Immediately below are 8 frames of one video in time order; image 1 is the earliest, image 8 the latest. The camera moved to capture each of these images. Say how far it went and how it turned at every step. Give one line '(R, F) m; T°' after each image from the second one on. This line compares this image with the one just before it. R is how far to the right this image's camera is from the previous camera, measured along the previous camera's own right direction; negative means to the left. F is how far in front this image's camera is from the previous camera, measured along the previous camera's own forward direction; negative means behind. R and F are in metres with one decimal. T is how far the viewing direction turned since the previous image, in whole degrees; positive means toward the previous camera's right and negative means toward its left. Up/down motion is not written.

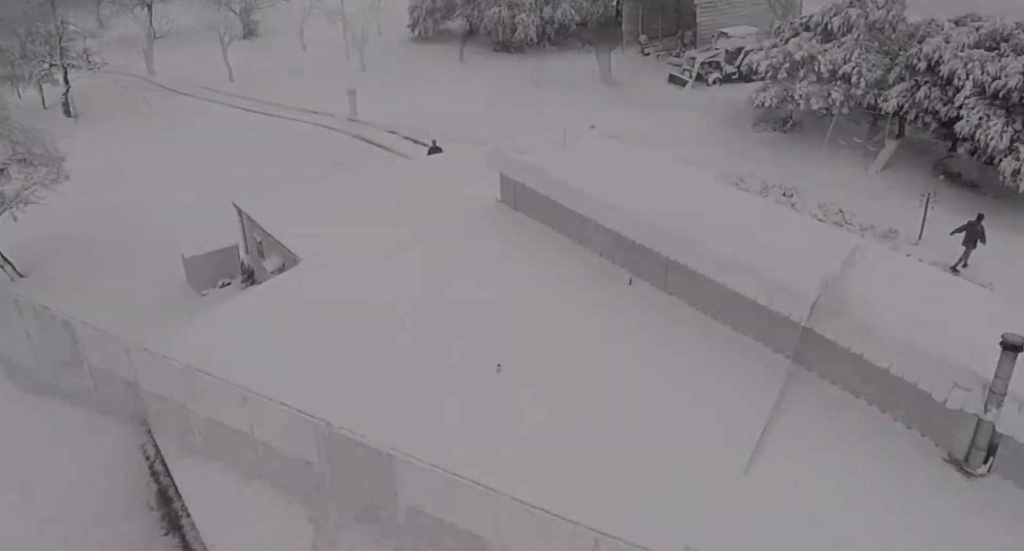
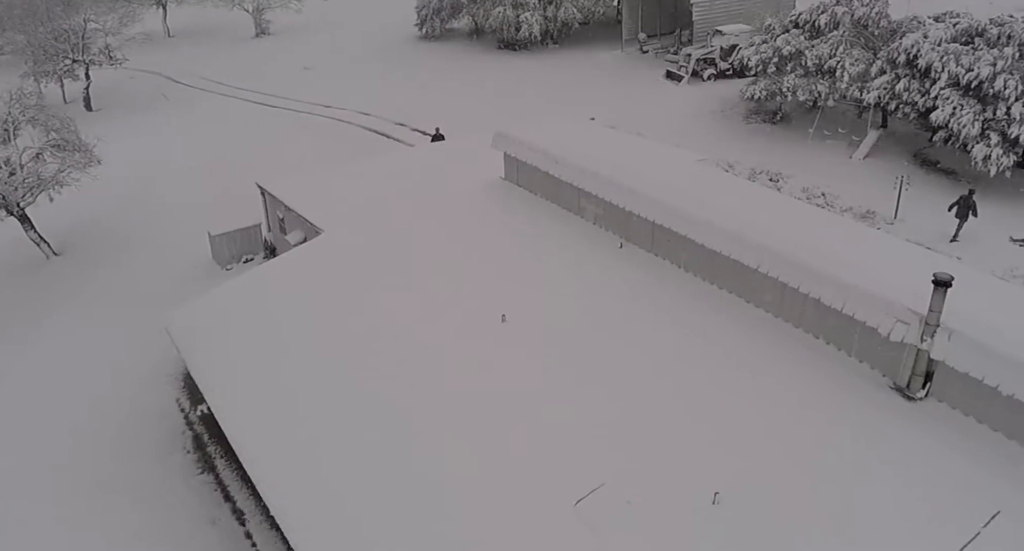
(0.0, -0.9) m; 0°
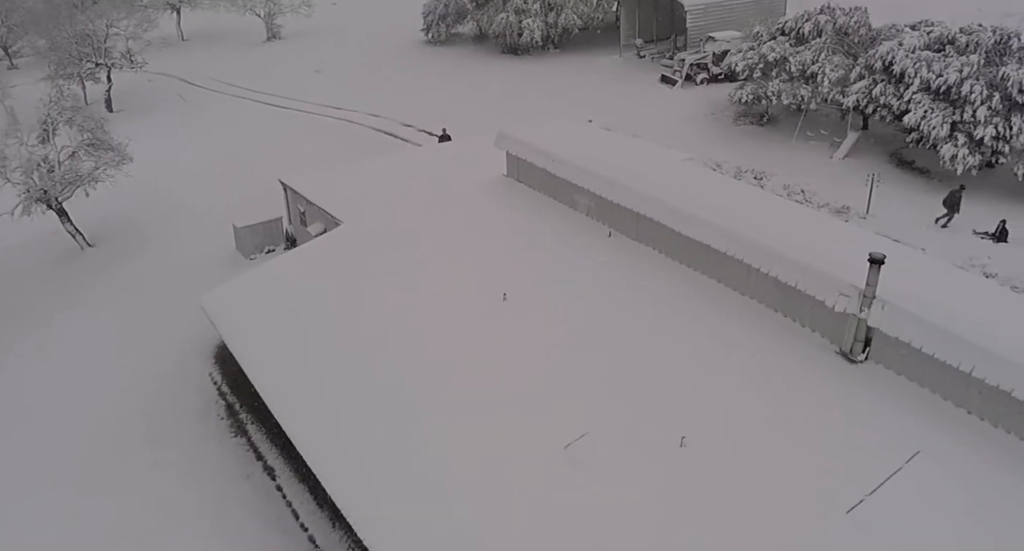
(0.0, -1.2) m; 0°
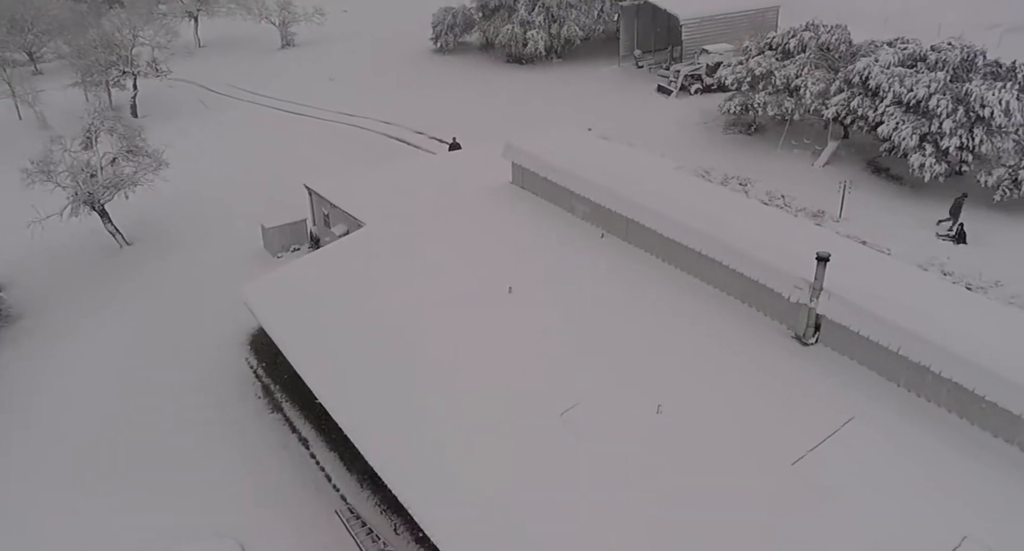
(0.0, -1.4) m; 0°
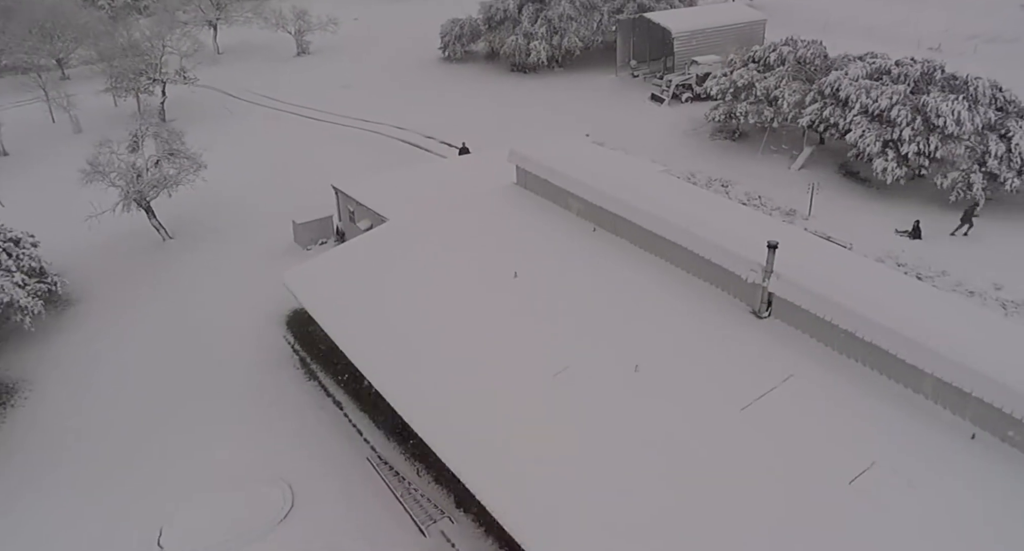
(0.0, -2.0) m; 0°
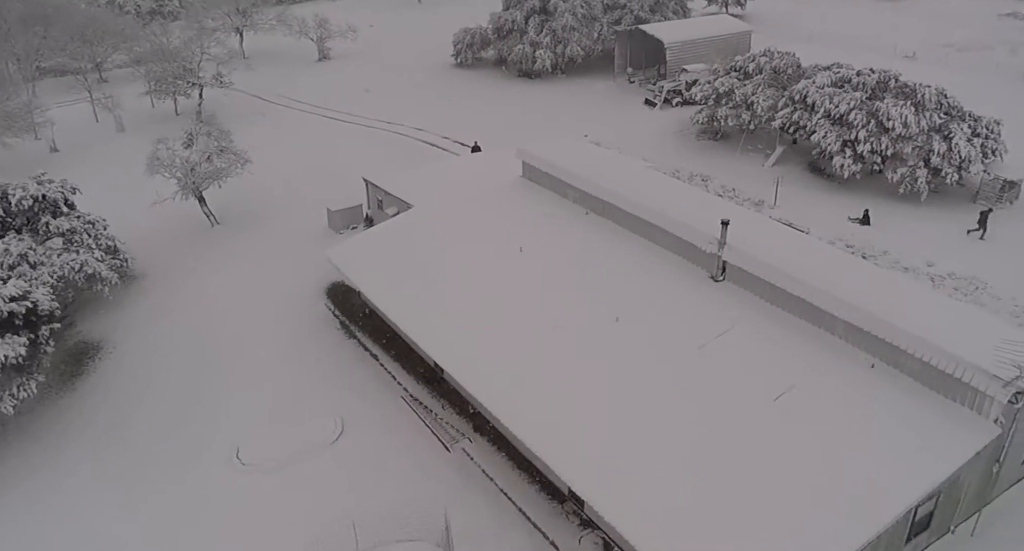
(0.0, -2.9) m; 0°
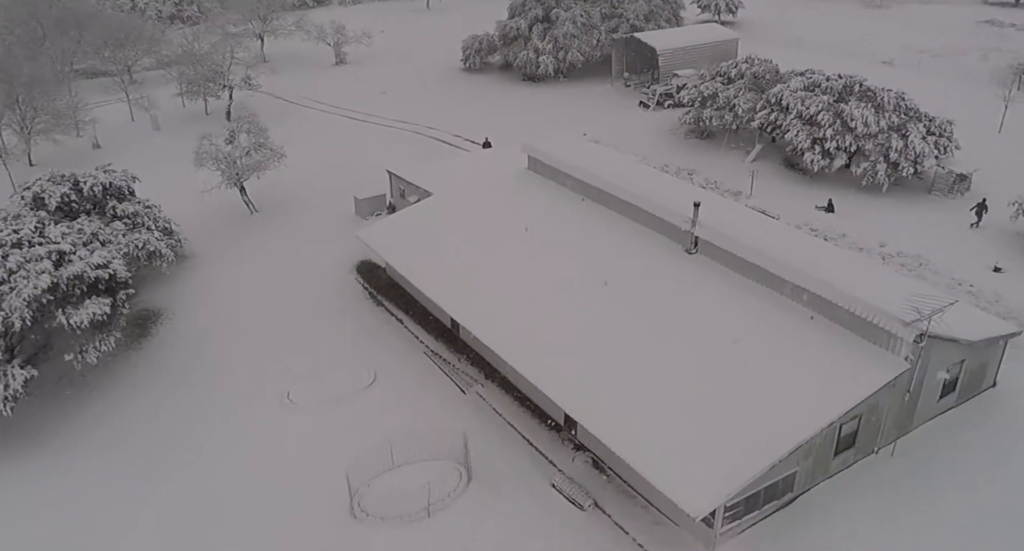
(-0.1, -2.8) m; 0°
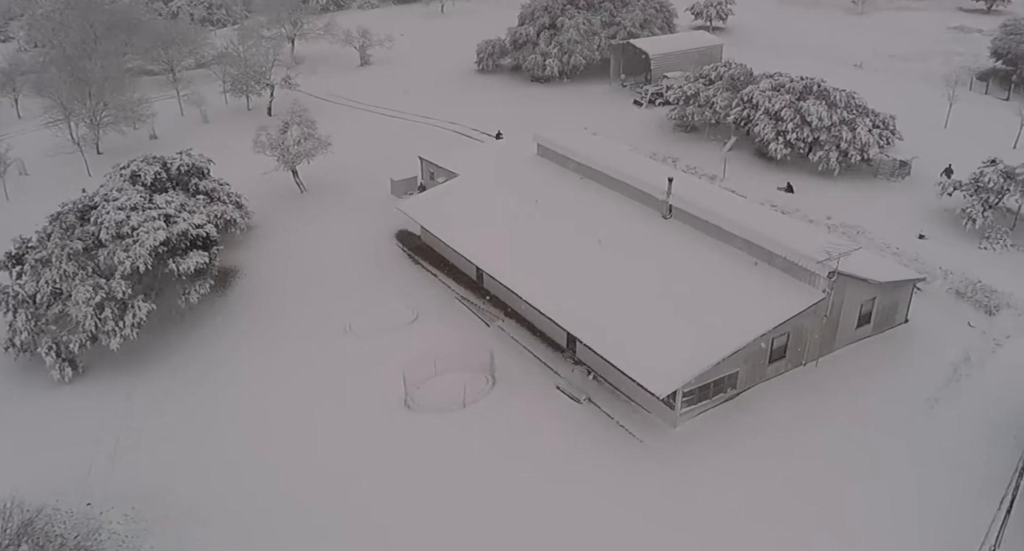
(-0.3, -4.6) m; 0°
